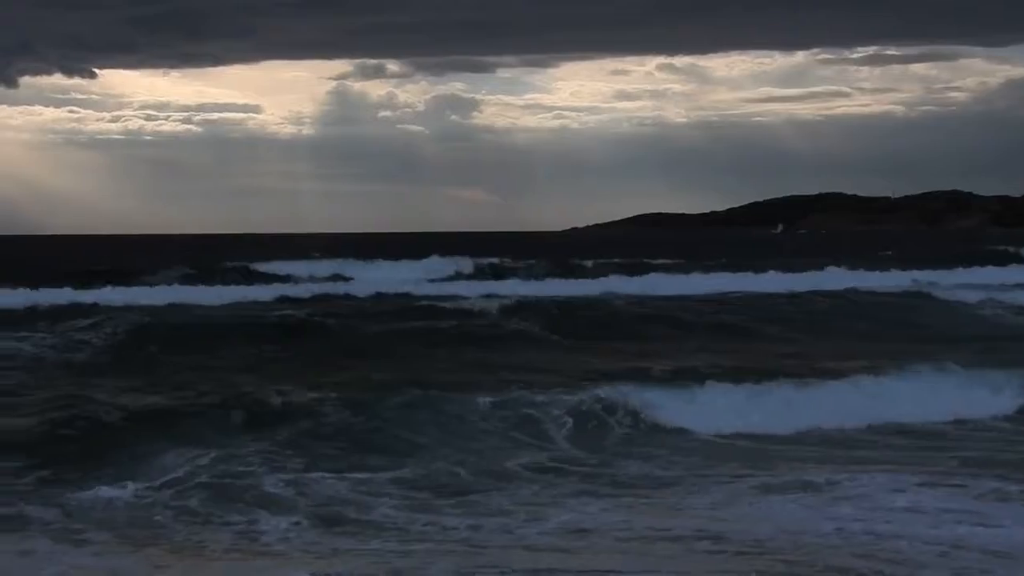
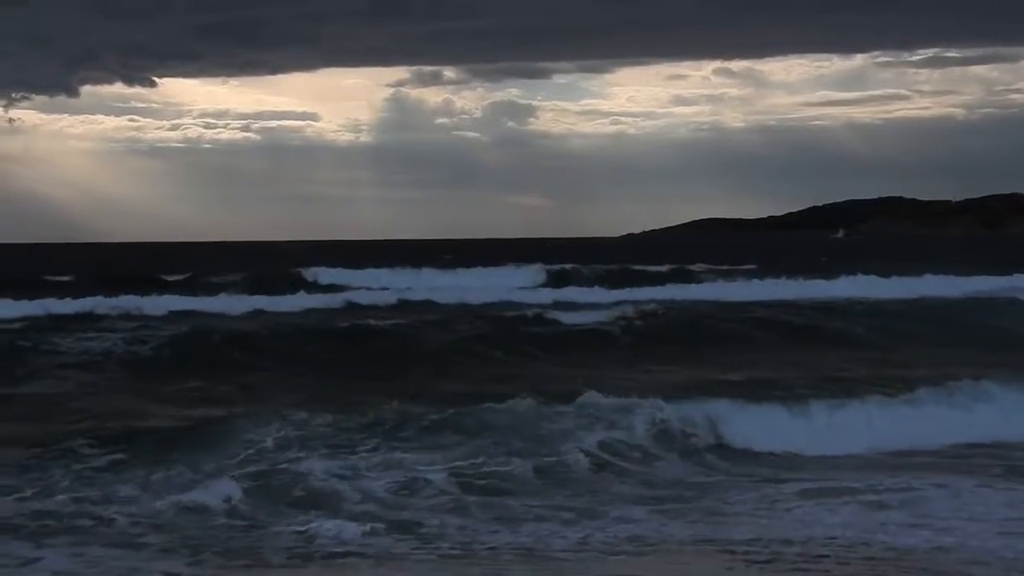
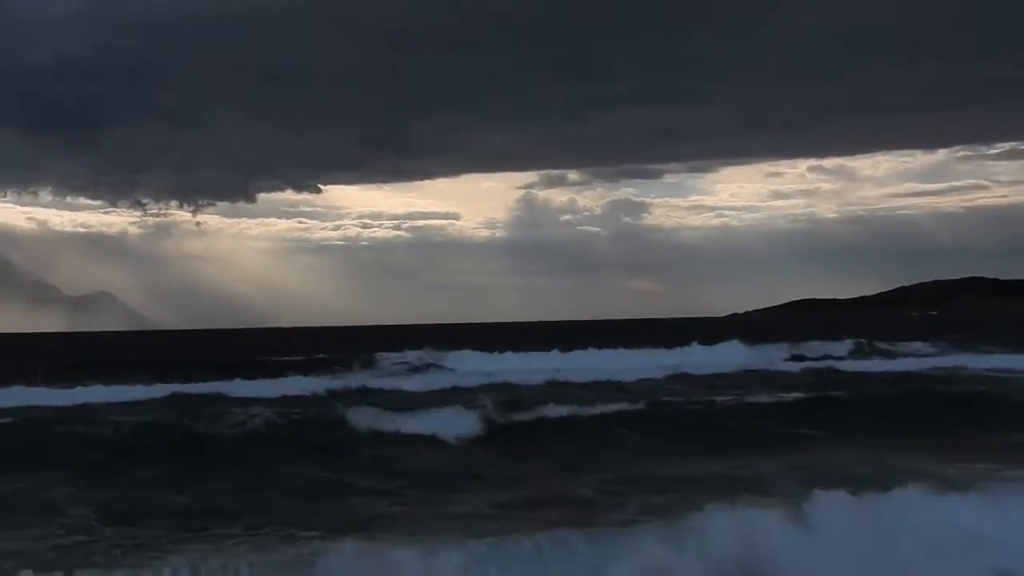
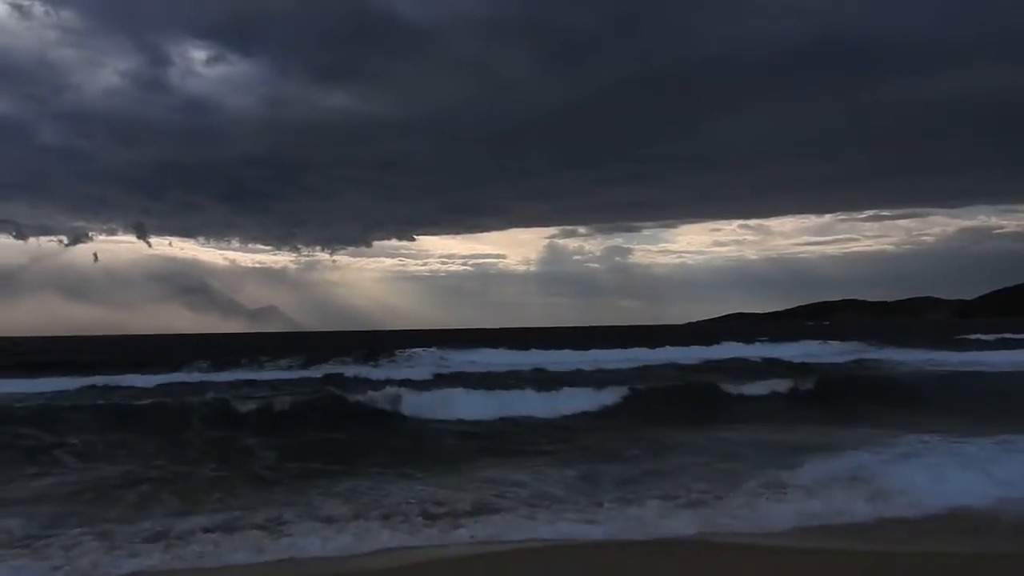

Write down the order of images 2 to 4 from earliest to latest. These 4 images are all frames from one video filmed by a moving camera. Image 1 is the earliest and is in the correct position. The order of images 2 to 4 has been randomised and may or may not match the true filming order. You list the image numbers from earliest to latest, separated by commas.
2, 3, 4
